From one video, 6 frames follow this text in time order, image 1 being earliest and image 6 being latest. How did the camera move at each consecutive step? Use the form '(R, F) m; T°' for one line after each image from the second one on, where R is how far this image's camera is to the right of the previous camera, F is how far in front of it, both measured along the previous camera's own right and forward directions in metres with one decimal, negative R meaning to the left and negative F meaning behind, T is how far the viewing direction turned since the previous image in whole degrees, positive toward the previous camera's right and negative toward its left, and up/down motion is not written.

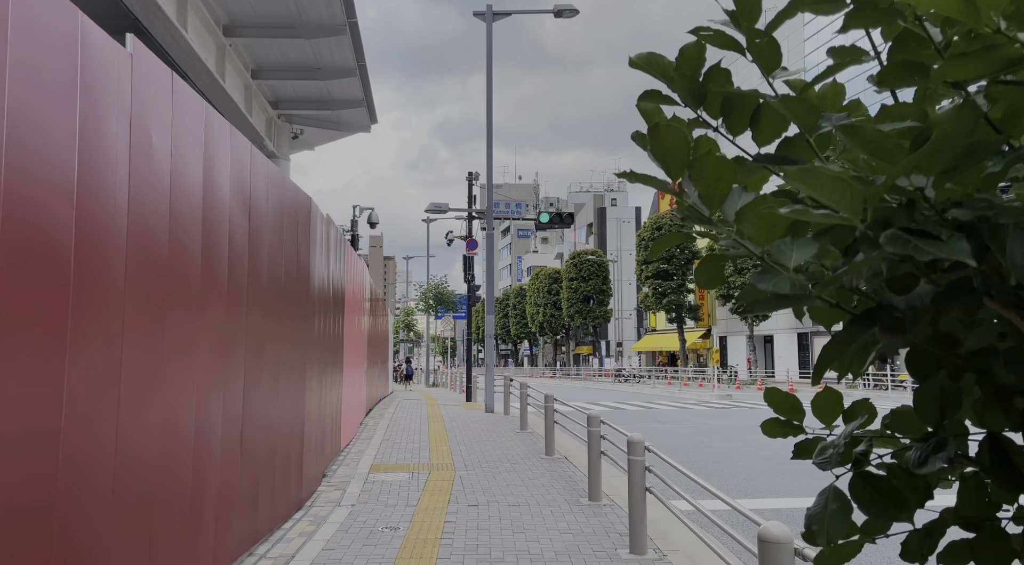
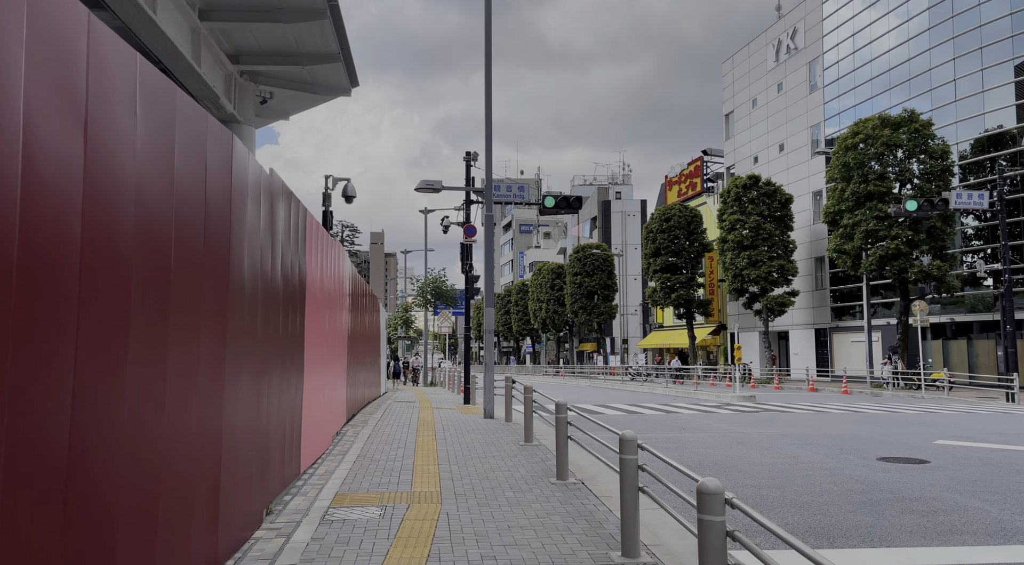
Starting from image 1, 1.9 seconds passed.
(0.0, +1.9) m; 0°
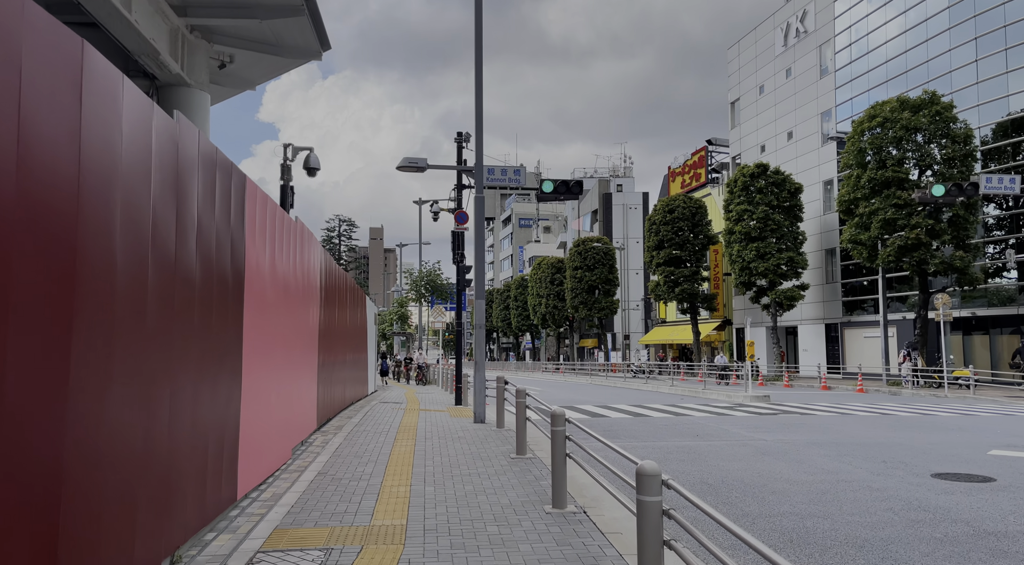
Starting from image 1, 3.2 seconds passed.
(+0.1, +1.5) m; 0°
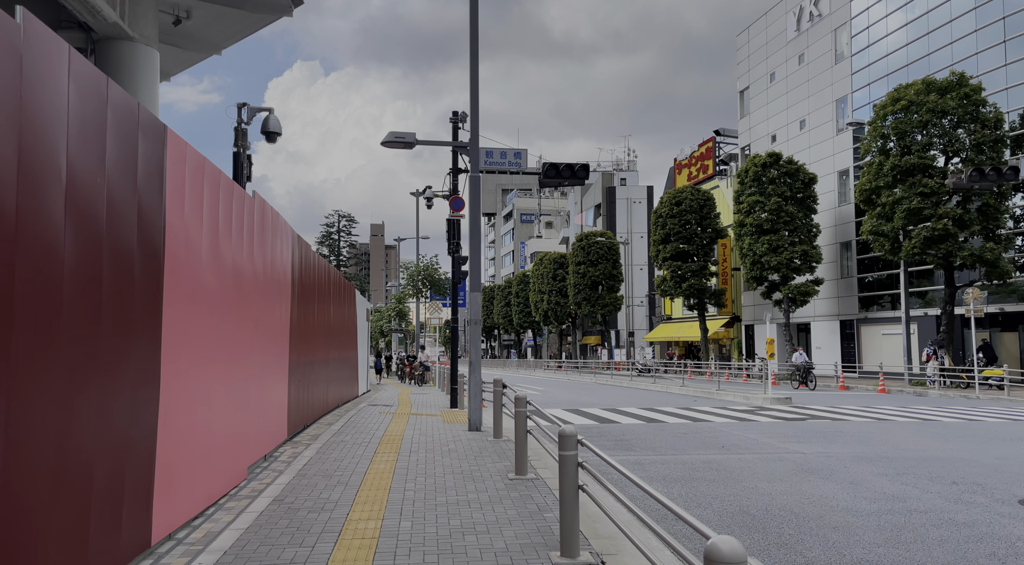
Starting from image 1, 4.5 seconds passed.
(0.0, +1.4) m; 0°
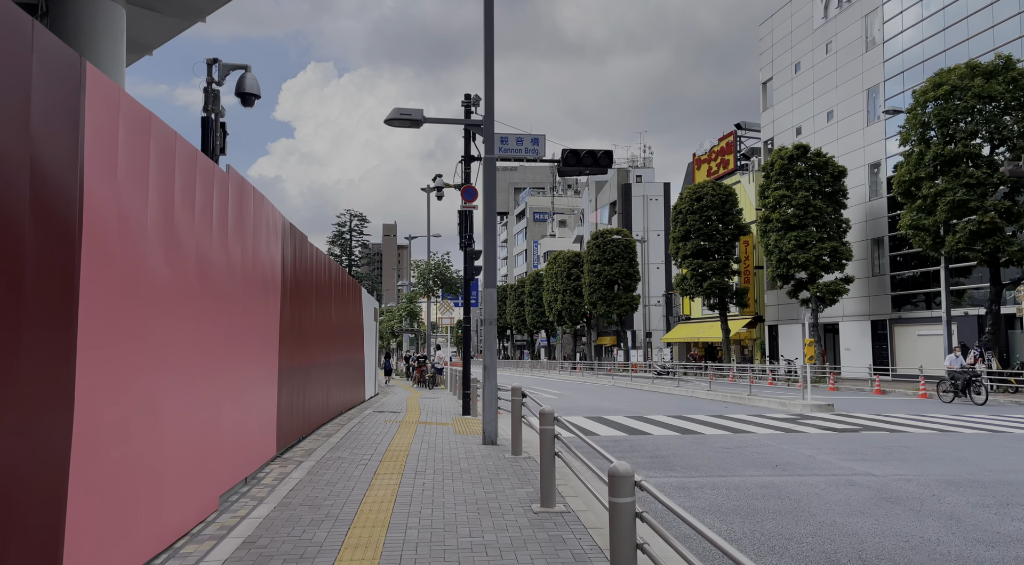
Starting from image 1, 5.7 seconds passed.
(-0.1, +1.3) m; -1°
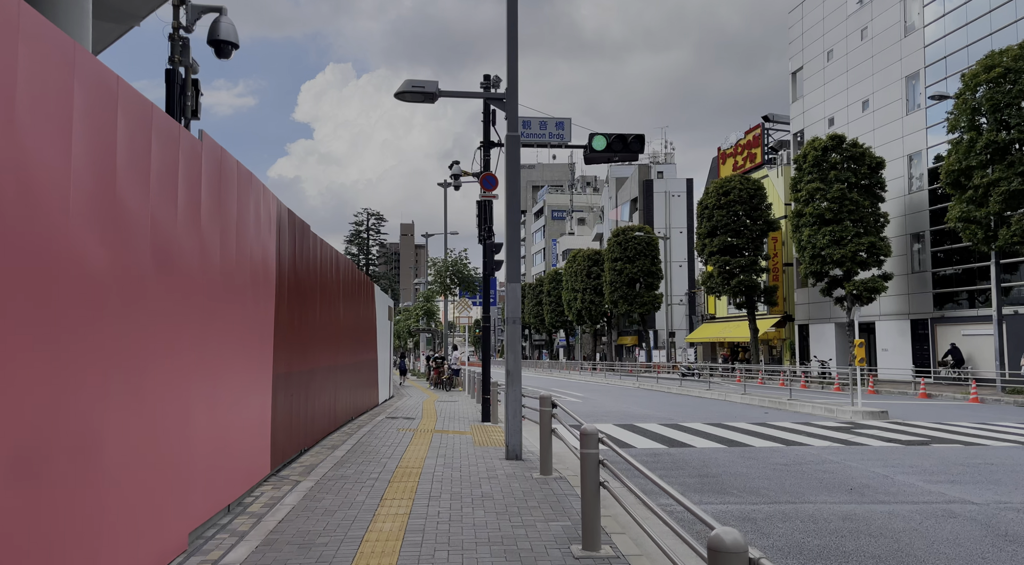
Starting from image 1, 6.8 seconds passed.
(-0.1, +1.2) m; -1°
